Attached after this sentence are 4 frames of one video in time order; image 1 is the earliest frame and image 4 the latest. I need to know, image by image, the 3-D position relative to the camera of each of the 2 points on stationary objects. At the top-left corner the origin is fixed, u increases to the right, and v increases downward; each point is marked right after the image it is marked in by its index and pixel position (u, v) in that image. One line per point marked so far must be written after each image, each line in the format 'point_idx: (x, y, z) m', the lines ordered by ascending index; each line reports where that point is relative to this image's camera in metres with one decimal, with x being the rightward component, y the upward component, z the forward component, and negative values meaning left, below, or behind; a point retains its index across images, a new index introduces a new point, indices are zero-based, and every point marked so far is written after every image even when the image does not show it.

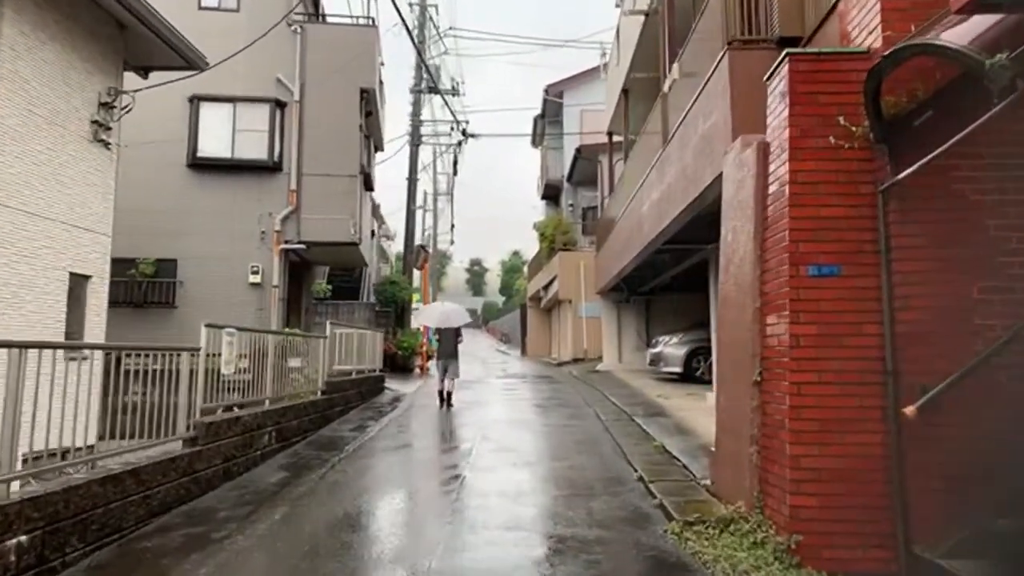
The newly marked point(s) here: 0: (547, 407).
0: (+0.5, -1.8, +11.1) m
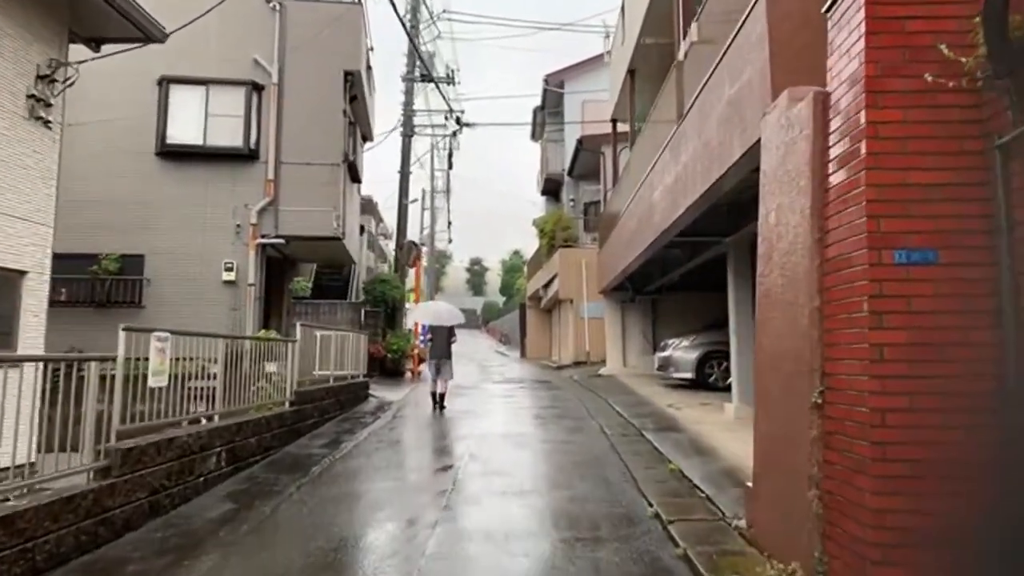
0: (+0.5, -1.8, +10.0) m
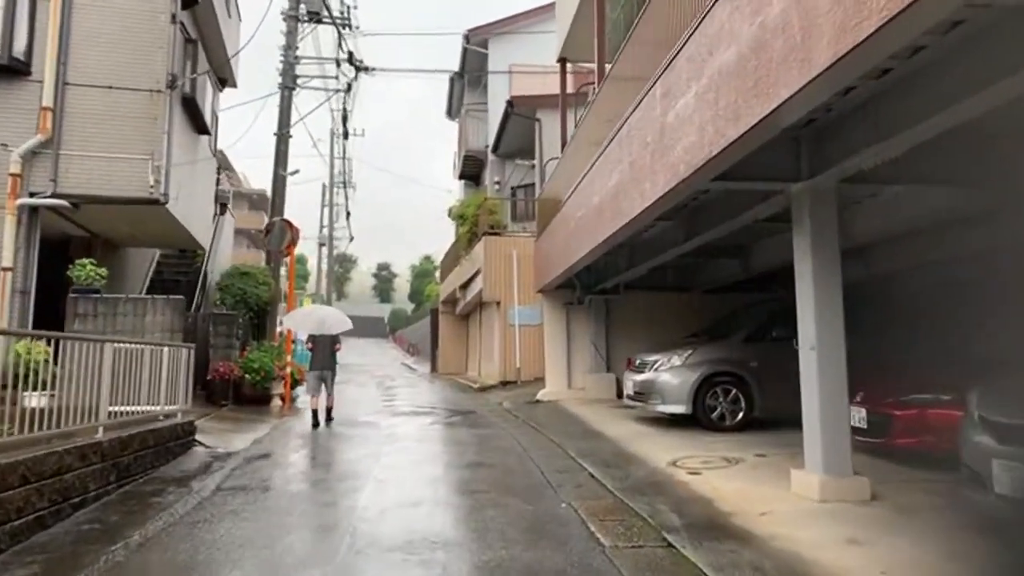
0: (-0.3, -1.6, +6.0) m
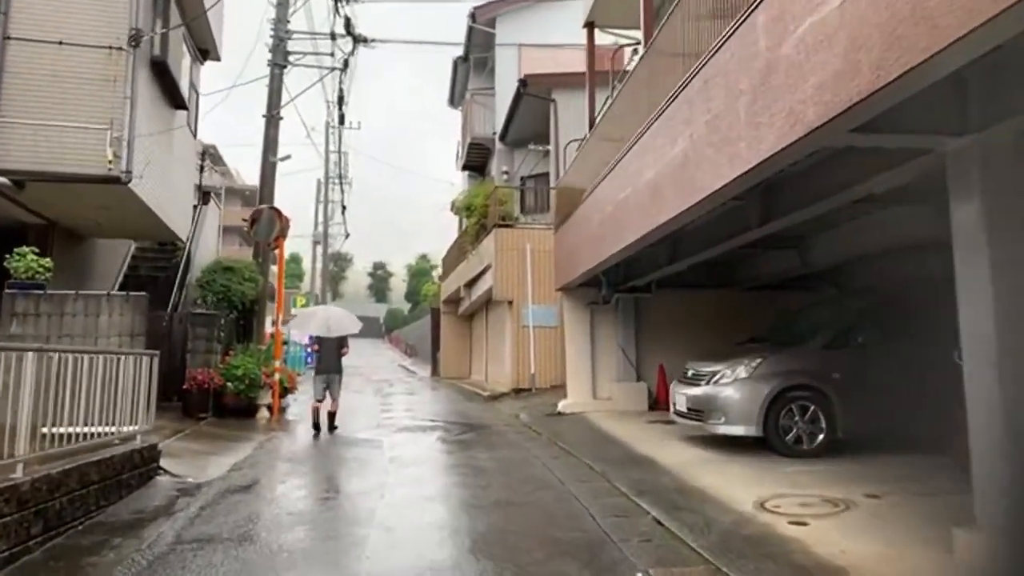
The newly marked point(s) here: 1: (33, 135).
0: (0.0, -1.6, +4.6) m
1: (-4.6, +1.5, +7.1) m
